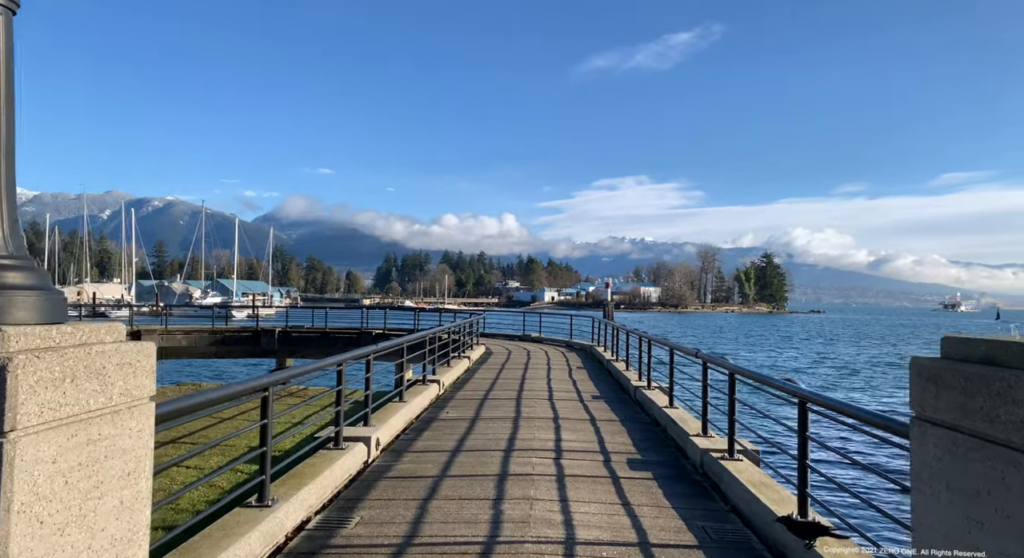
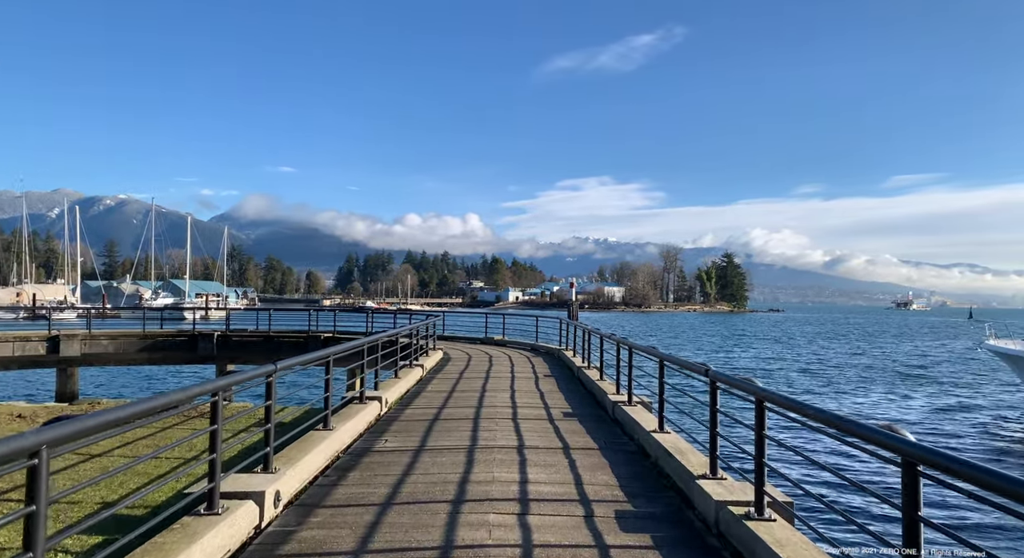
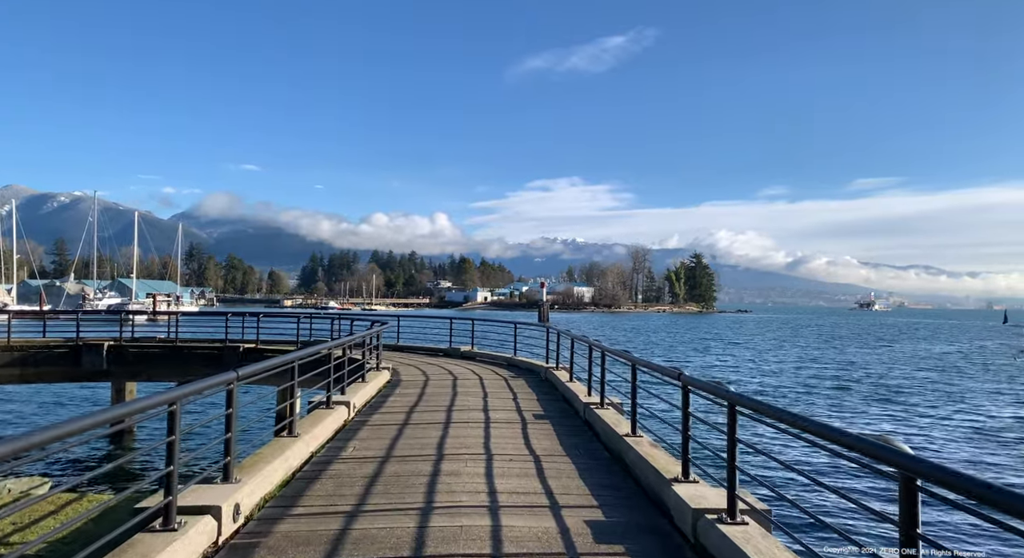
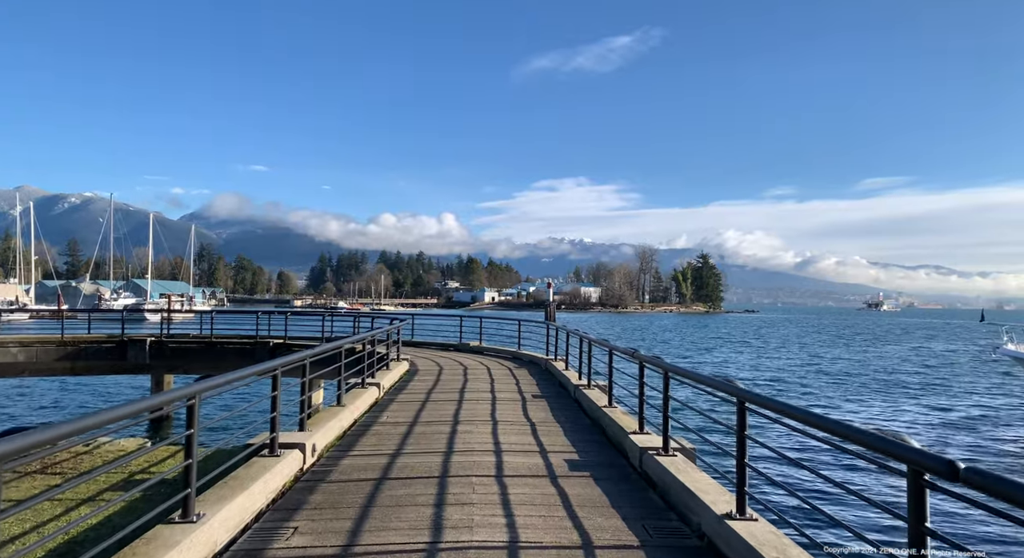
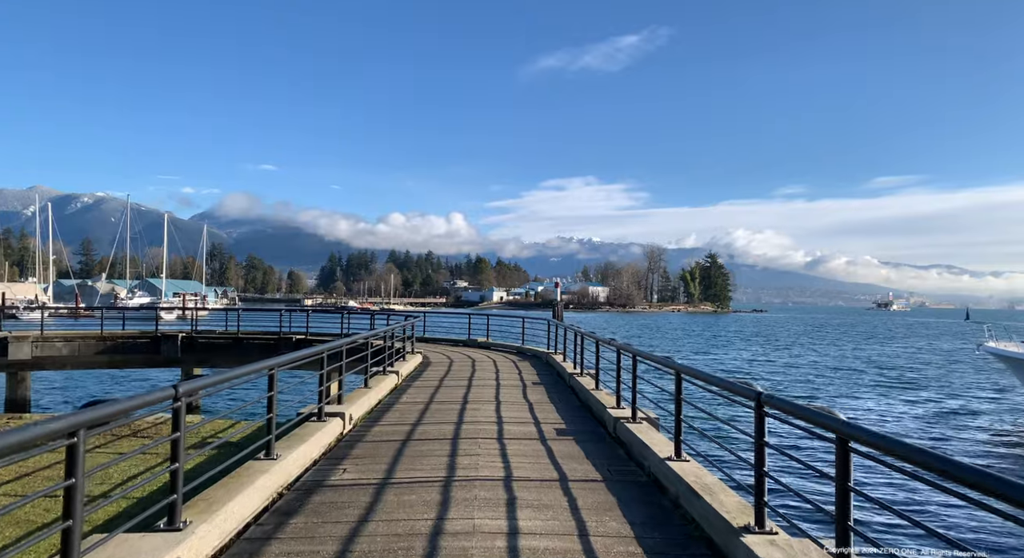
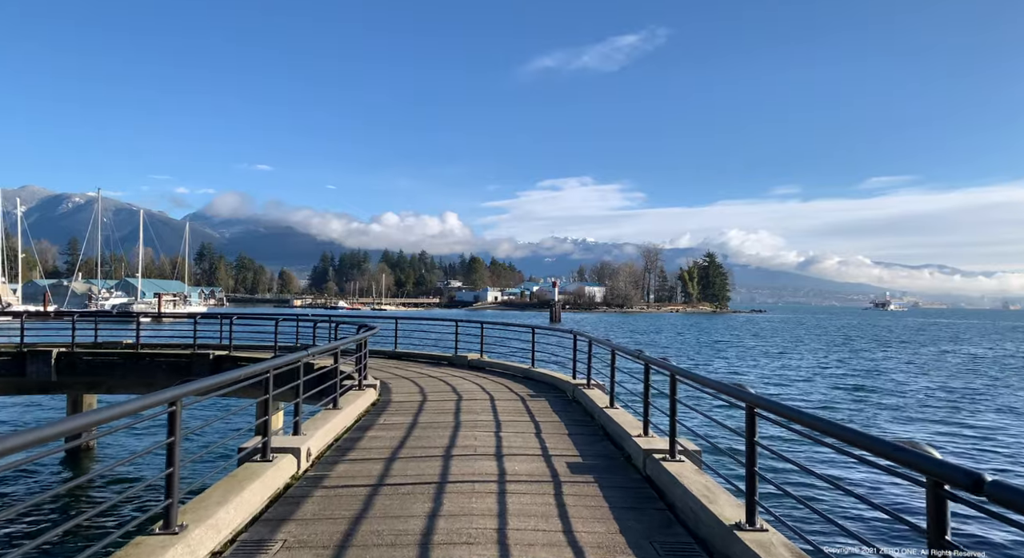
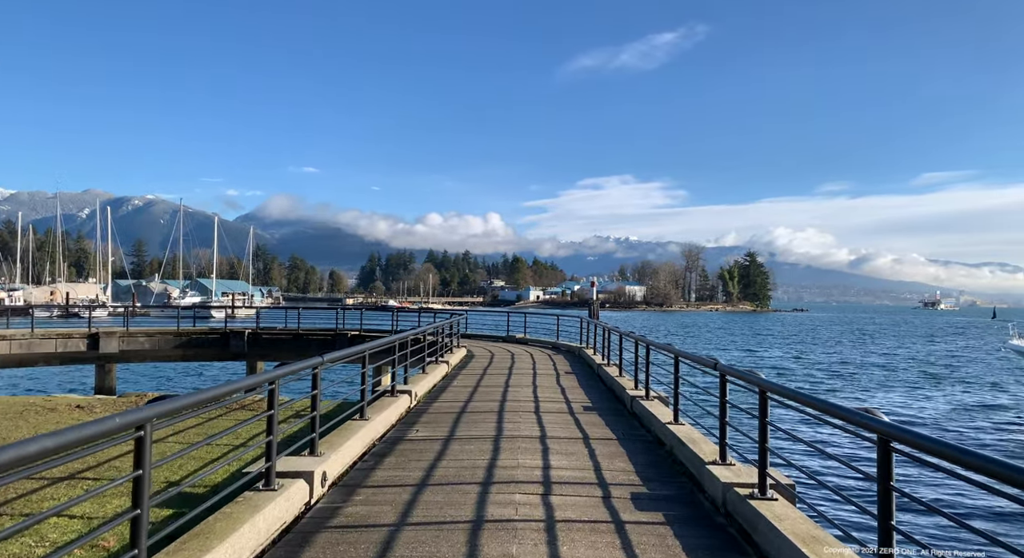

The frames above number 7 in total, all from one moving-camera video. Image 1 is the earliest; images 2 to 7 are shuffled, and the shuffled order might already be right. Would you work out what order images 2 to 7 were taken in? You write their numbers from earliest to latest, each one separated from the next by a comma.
7, 2, 5, 4, 3, 6
